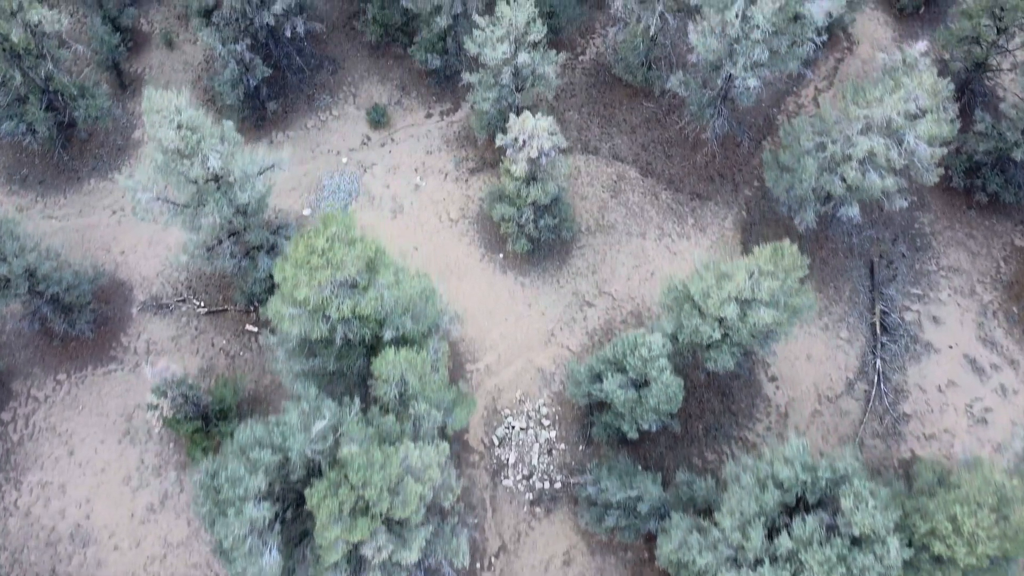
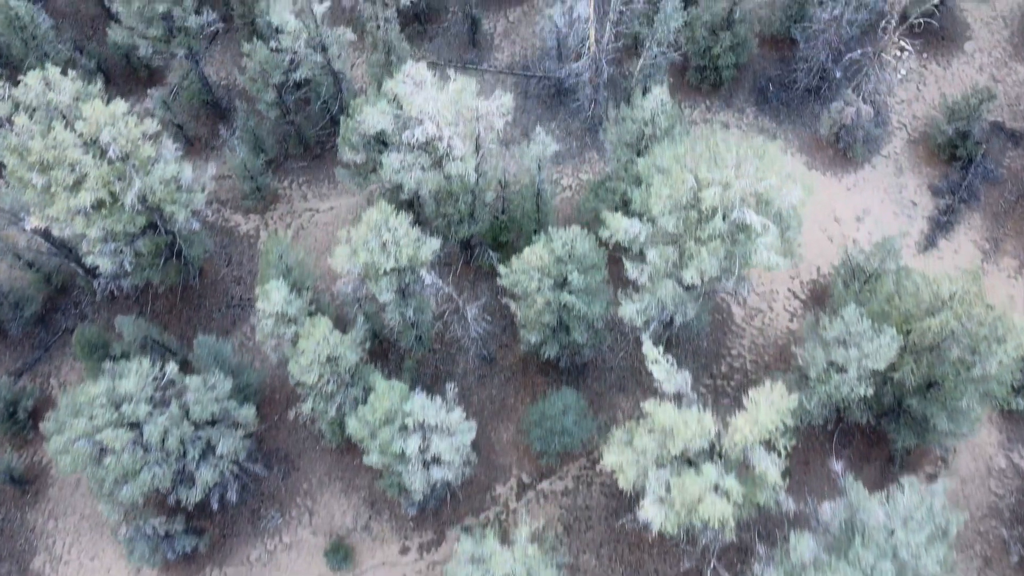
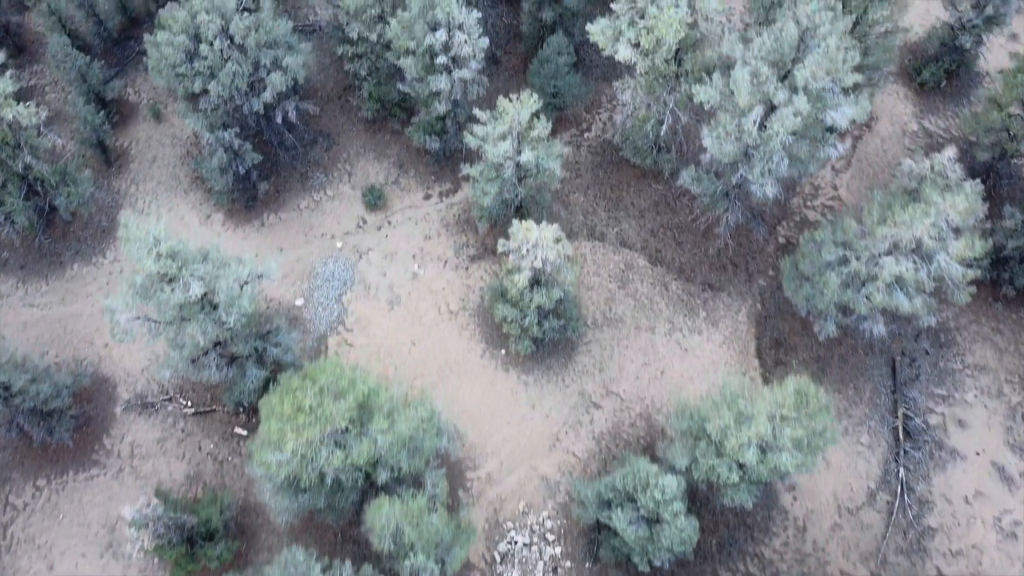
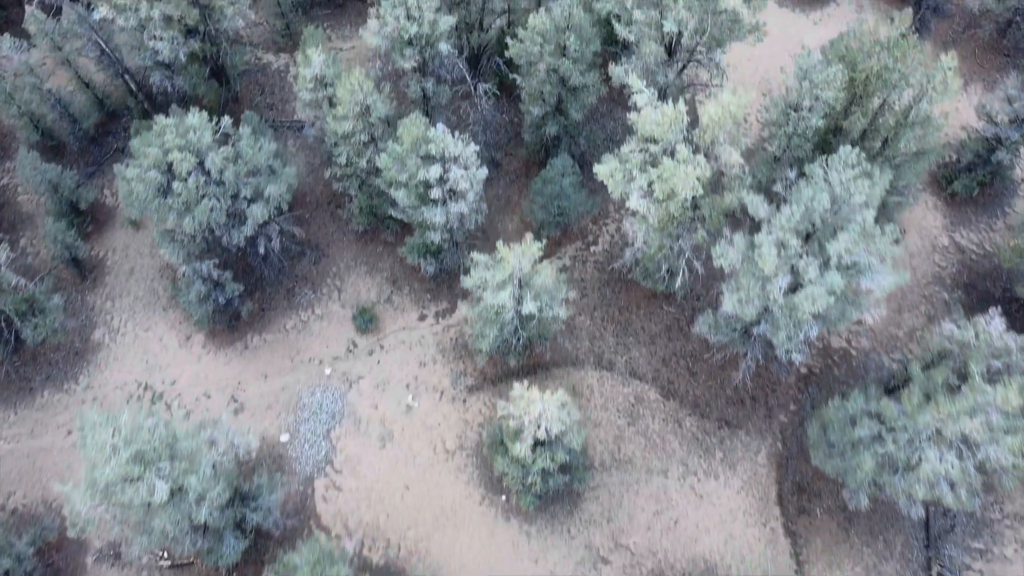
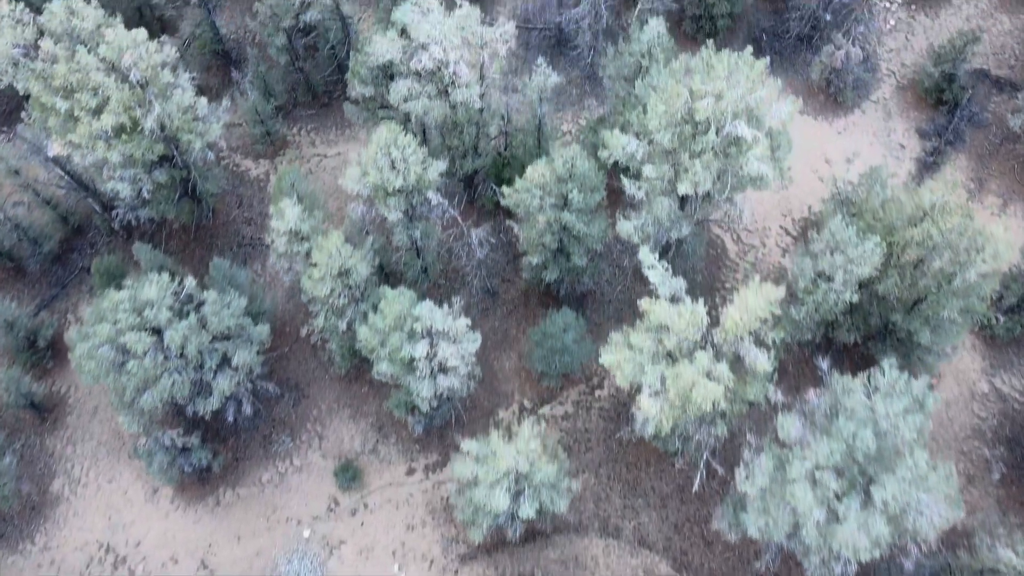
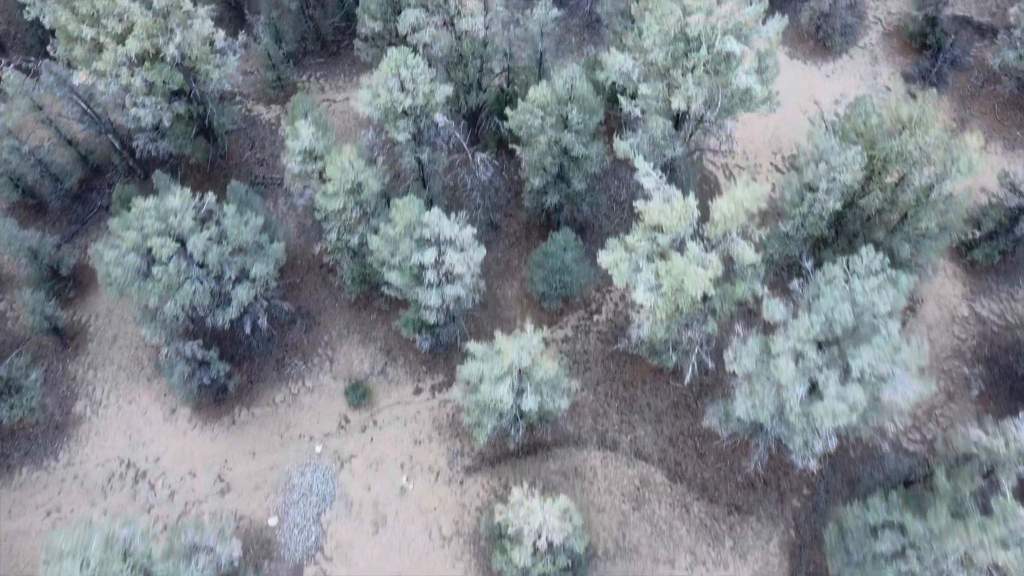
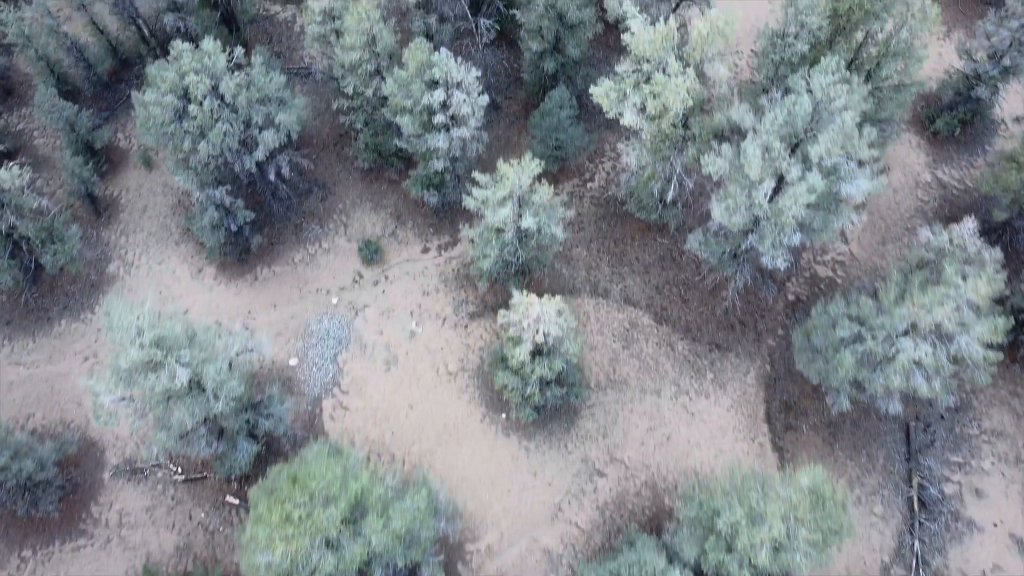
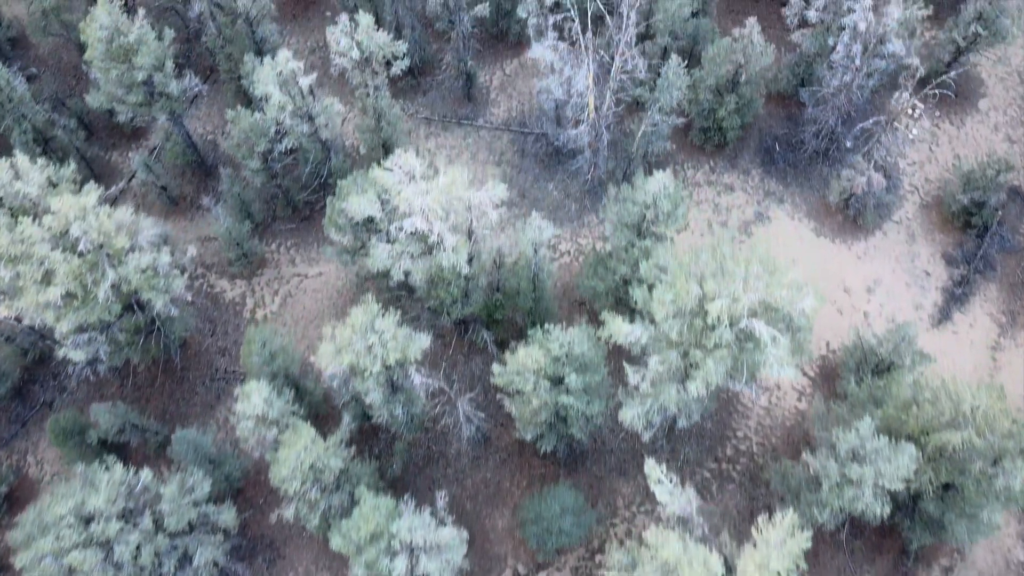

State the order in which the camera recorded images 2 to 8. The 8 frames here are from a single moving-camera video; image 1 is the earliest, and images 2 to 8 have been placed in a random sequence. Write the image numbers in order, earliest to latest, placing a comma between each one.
3, 7, 4, 6, 5, 2, 8
